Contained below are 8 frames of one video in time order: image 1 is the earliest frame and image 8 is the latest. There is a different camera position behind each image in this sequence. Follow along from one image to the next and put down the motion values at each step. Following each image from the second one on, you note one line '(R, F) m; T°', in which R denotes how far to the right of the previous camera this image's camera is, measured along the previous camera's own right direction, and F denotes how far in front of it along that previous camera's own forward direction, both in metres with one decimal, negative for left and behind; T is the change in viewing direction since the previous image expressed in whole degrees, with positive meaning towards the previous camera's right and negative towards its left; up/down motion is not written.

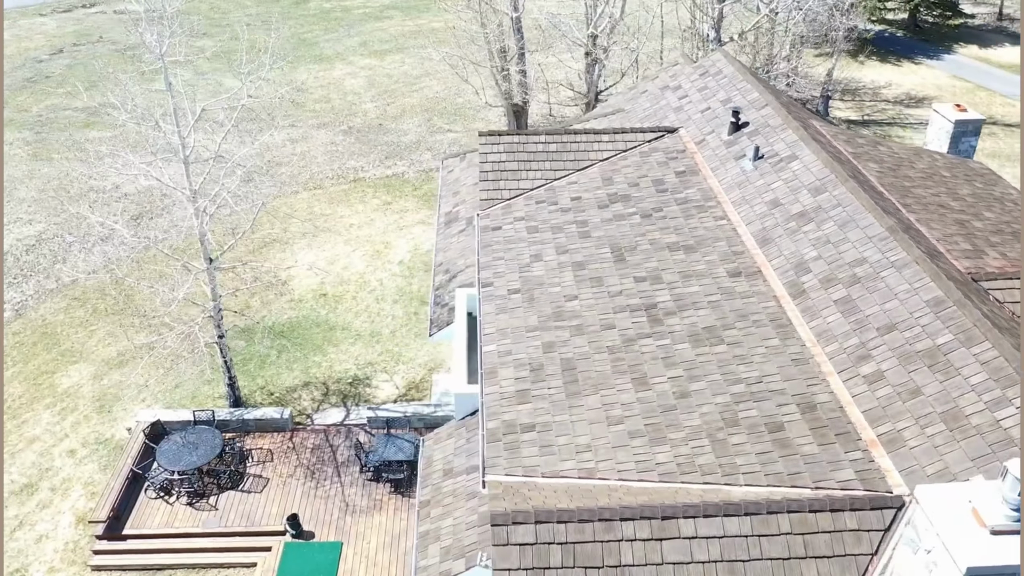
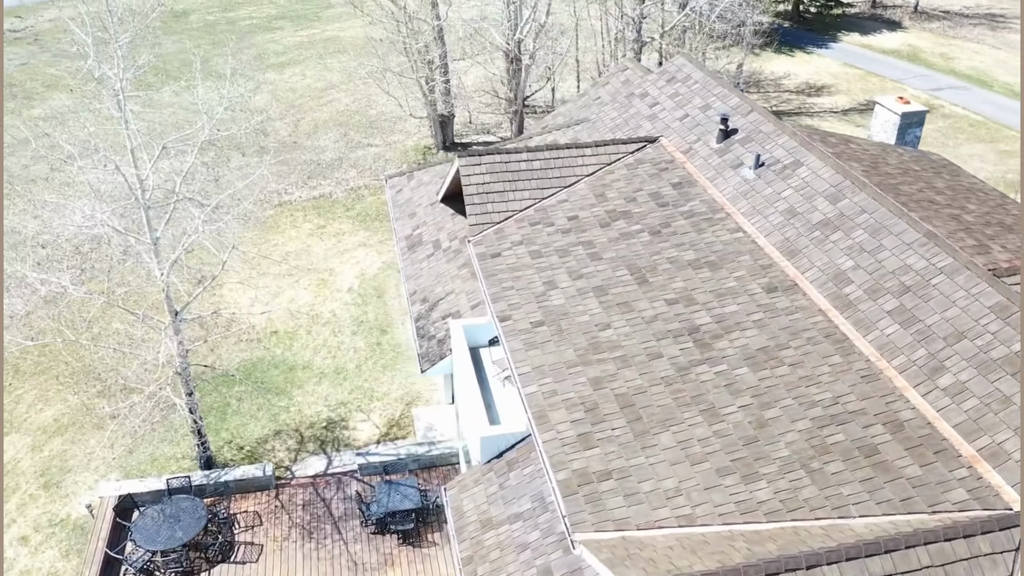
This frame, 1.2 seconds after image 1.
(-2.4, +1.0) m; +8°
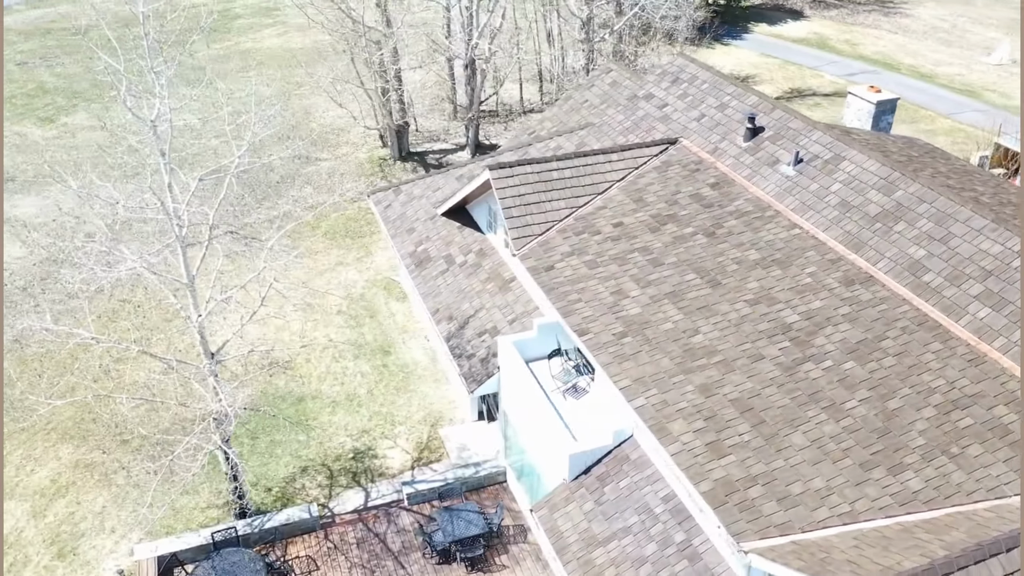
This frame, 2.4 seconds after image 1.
(-3.2, +0.4) m; +8°
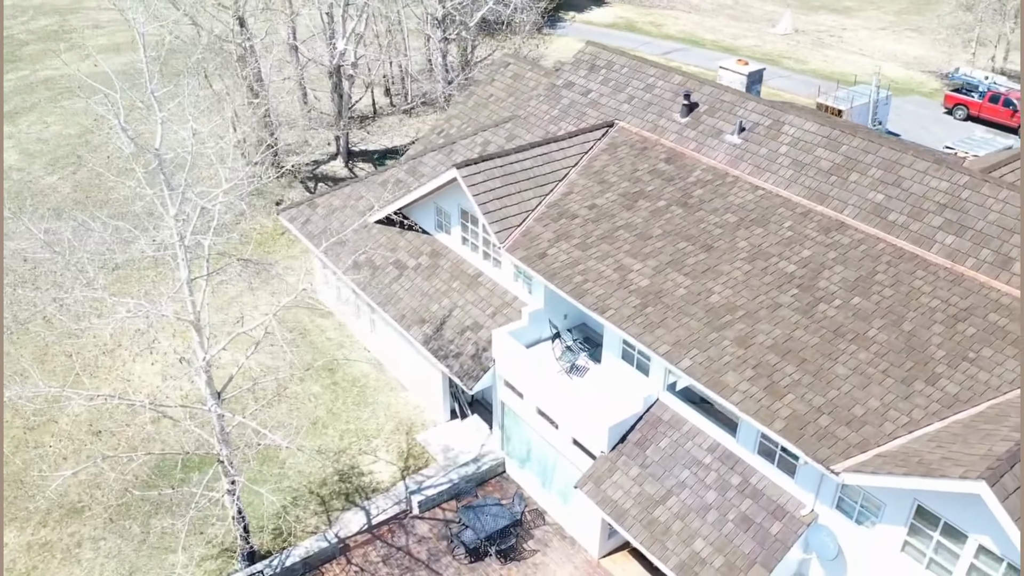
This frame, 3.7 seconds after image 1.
(-3.9, +0.1) m; +14°
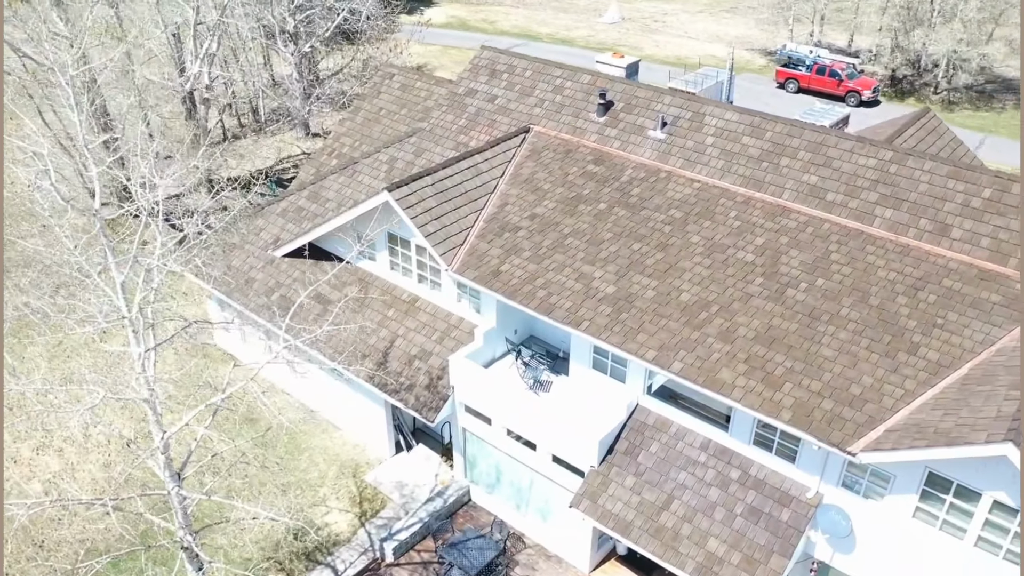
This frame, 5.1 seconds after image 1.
(-2.4, +0.9) m; +11°
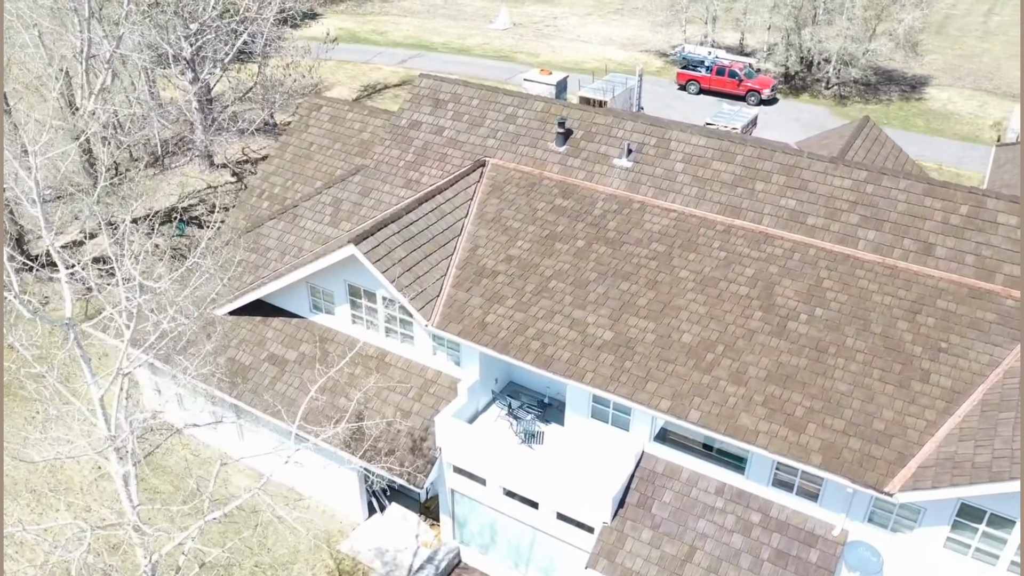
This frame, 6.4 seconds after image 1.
(-1.8, +1.1) m; +8°
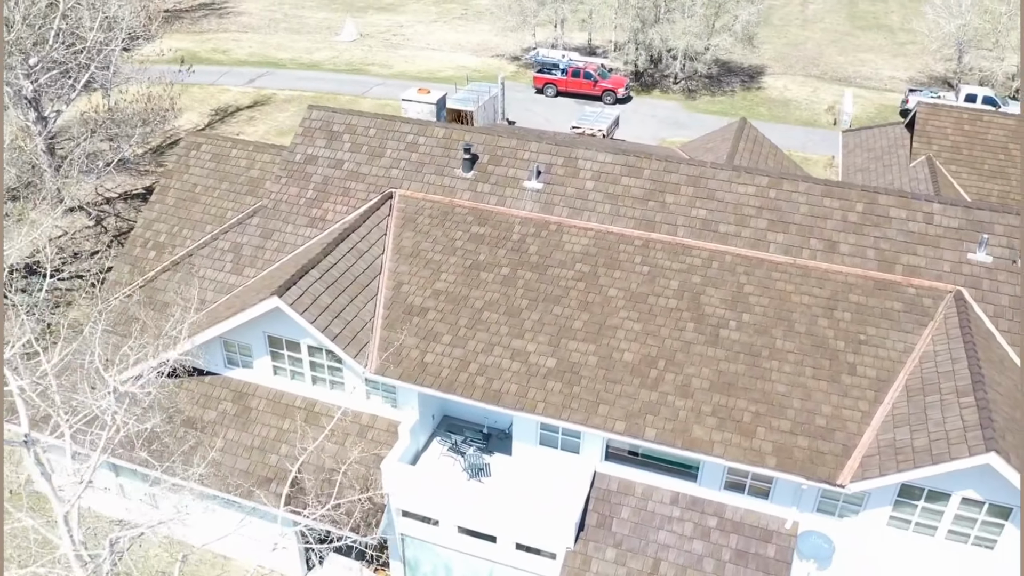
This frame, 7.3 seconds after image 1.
(-1.4, +0.3) m; +10°
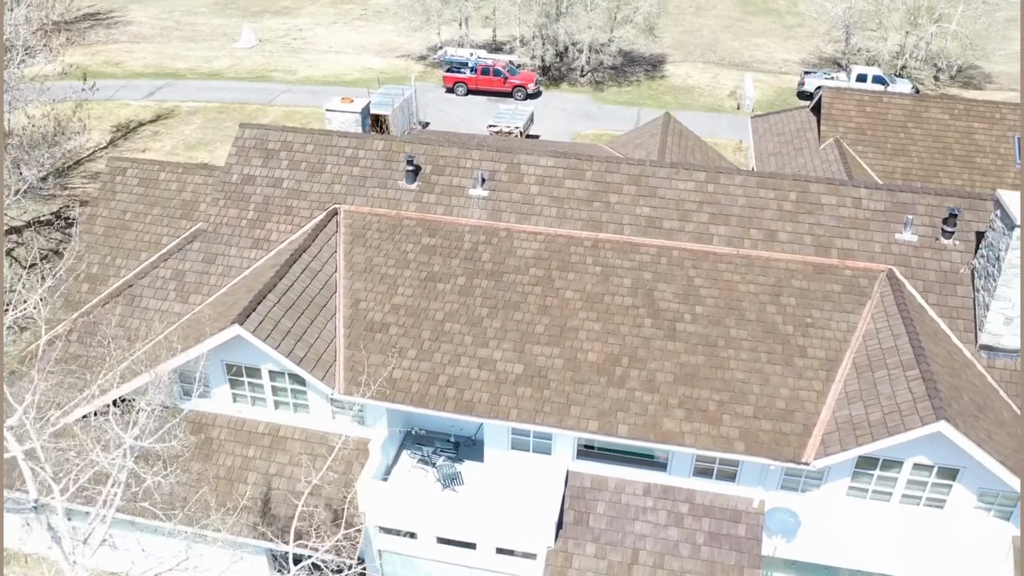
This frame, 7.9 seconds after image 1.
(-1.0, -0.2) m; +6°
